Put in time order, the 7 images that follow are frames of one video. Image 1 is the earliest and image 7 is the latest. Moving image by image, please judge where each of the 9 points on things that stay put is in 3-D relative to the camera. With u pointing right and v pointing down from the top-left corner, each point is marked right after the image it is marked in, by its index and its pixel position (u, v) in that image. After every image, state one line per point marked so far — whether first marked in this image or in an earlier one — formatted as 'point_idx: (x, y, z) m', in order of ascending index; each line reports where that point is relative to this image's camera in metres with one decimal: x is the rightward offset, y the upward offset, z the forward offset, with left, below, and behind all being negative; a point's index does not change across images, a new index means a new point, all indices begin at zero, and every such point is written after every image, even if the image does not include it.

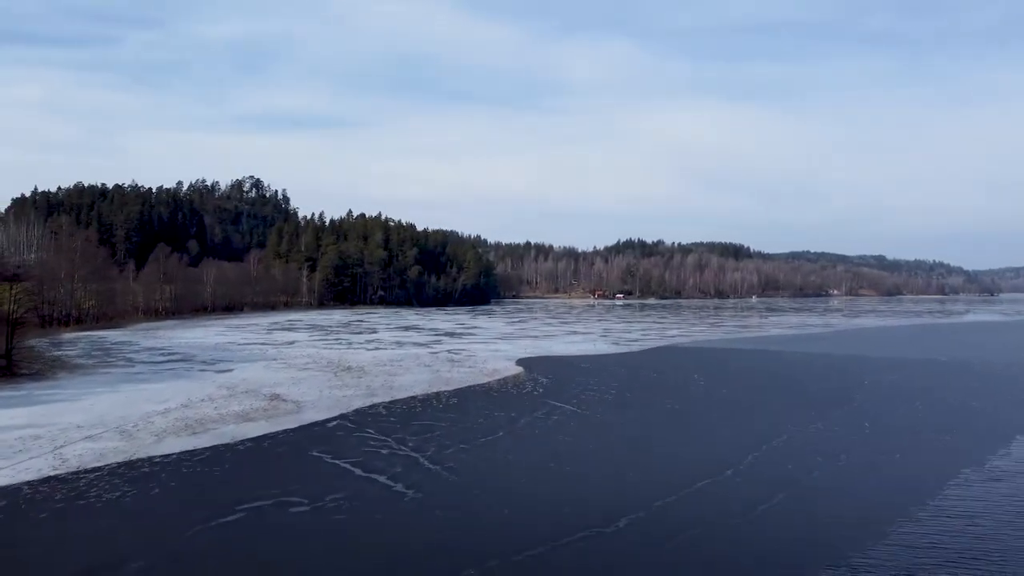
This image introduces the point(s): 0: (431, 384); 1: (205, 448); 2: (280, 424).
0: (-1.9, -2.3, +19.8) m
1: (-4.5, -2.3, +12.0) m
2: (-4.0, -2.3, +14.1) m
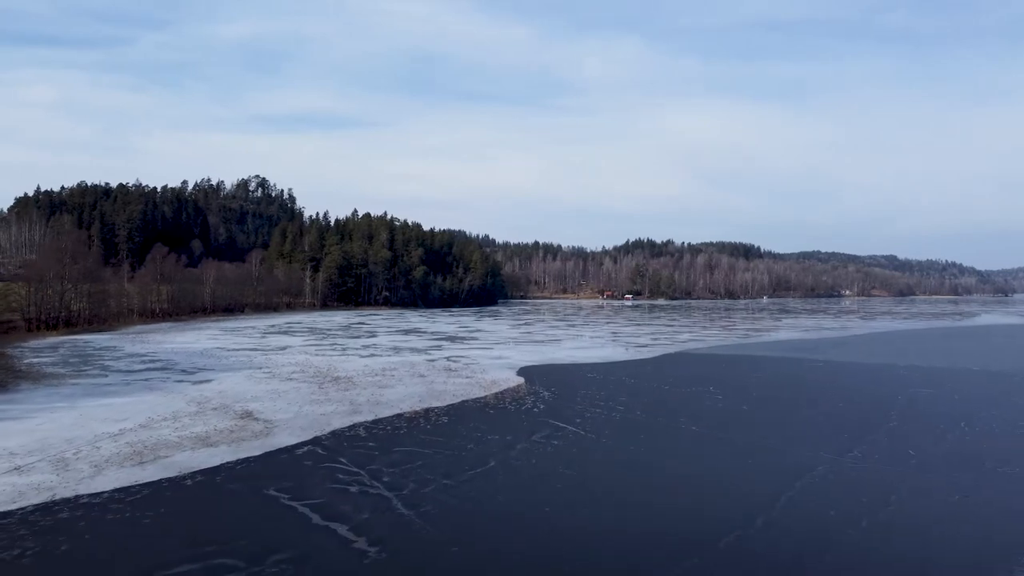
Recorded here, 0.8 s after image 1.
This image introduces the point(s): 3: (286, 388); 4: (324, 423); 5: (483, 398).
0: (-2.0, -2.4, +18.1) m
1: (-4.6, -2.4, +10.3) m
2: (-4.1, -2.4, +12.4) m
3: (-5.4, -2.4, +19.8) m
4: (-3.4, -2.4, +14.9) m
5: (-0.6, -2.4, +18.2) m
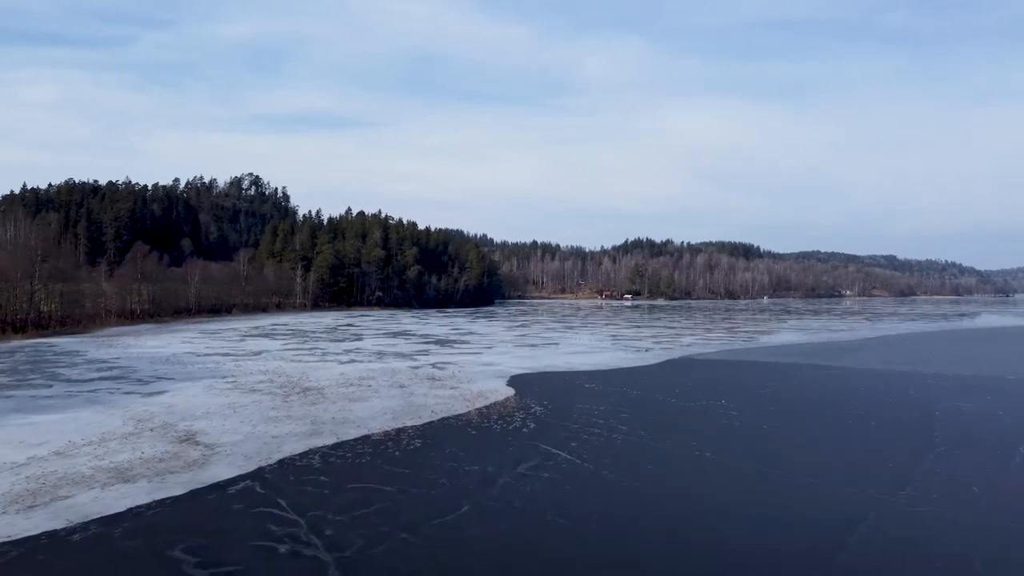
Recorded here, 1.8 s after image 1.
0: (-2.2, -2.5, +15.9) m
1: (-4.8, -2.5, +8.1) m
2: (-4.3, -2.5, +10.2) m
3: (-5.7, -2.4, +17.6) m
4: (-3.6, -2.5, +12.7) m
5: (-0.9, -2.5, +16.0) m
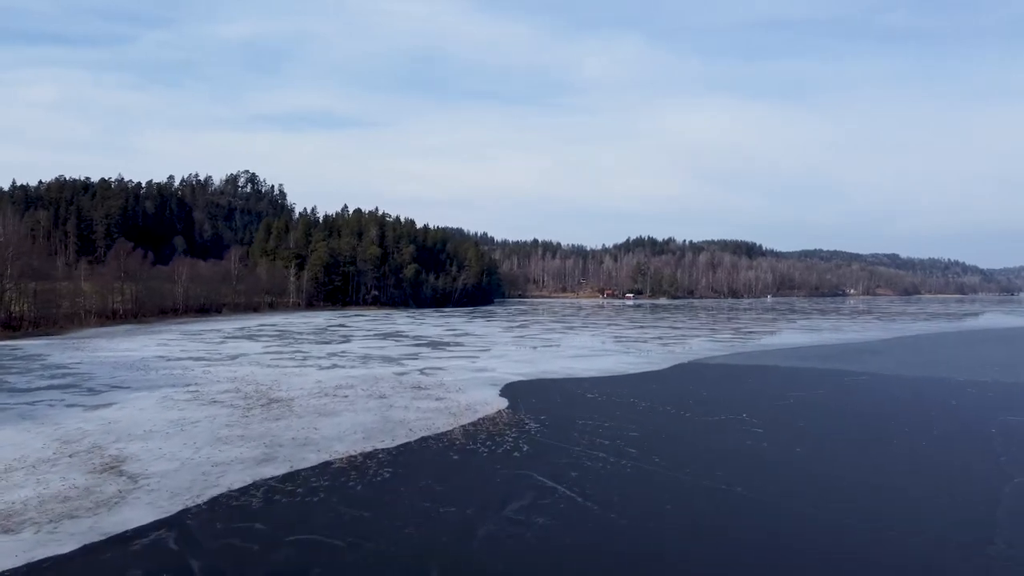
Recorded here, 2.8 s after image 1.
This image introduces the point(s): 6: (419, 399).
0: (-2.4, -2.4, +13.7) m
1: (-5.0, -2.4, +5.9) m
2: (-4.5, -2.5, +8.0) m
3: (-5.9, -2.4, +15.4) m
4: (-3.8, -2.4, +10.4) m
5: (-1.1, -2.4, +13.8) m
6: (-2.0, -2.4, +17.8) m
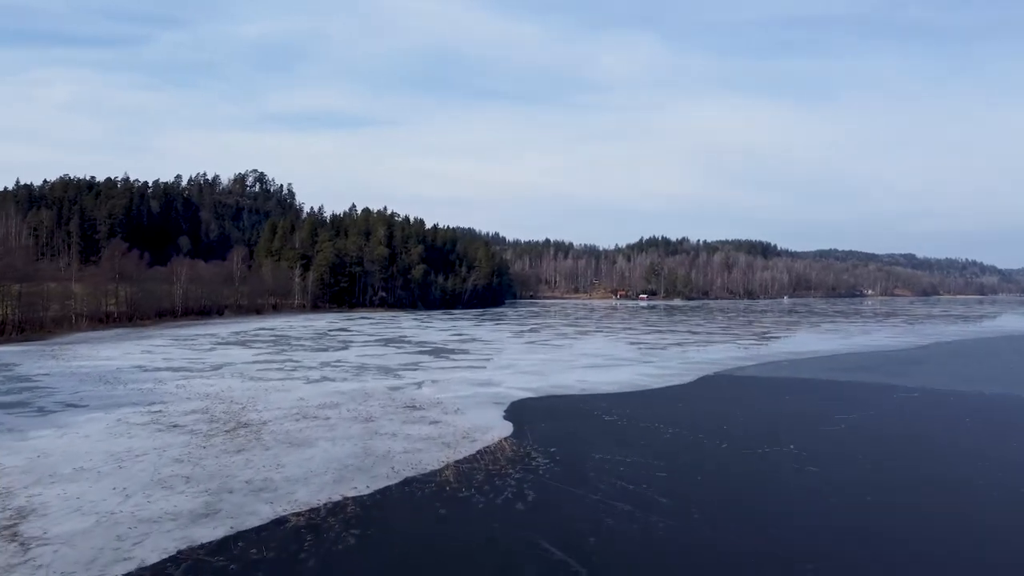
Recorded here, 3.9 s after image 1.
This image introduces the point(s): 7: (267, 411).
0: (-2.3, -2.6, +11.3) m
1: (-5.1, -2.6, +3.6) m
2: (-4.5, -2.6, +5.7) m
3: (-5.8, -2.5, +13.1) m
4: (-3.8, -2.6, +8.1) m
5: (-1.0, -2.6, +11.4) m
6: (-1.9, -2.5, +15.5) m
7: (-5.0, -2.5, +16.9) m
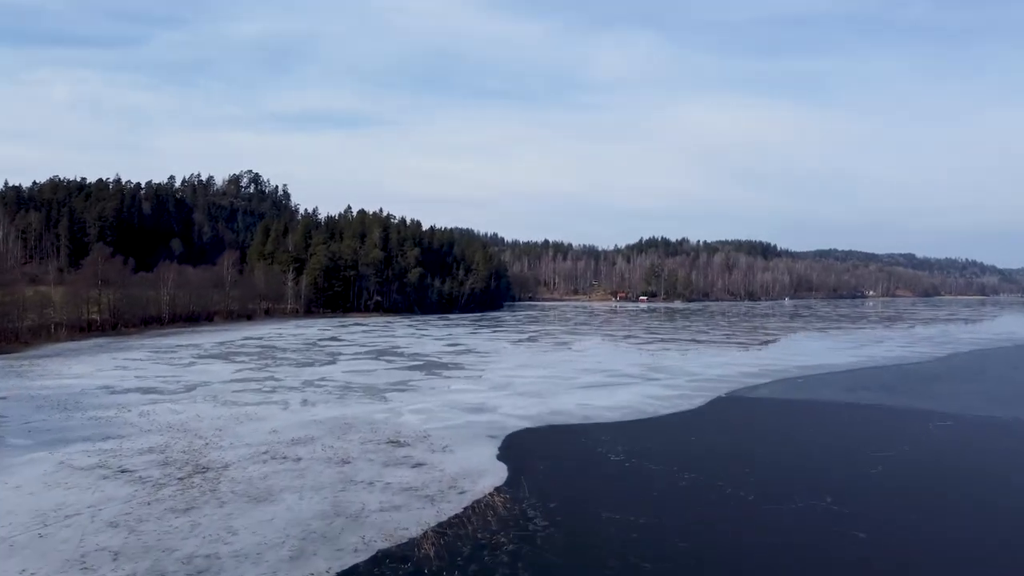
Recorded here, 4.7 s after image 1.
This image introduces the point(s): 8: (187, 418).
0: (-2.4, -3.0, +9.5) m
1: (-5.1, -3.0, +1.8) m
2: (-4.6, -3.0, +3.9) m
3: (-5.9, -3.0, +11.3) m
4: (-3.9, -3.0, +6.3) m
5: (-1.1, -3.0, +9.6) m
6: (-2.0, -2.9, +13.7) m
7: (-5.1, -2.9, +15.1) m
8: (-7.4, -2.9, +19.0) m
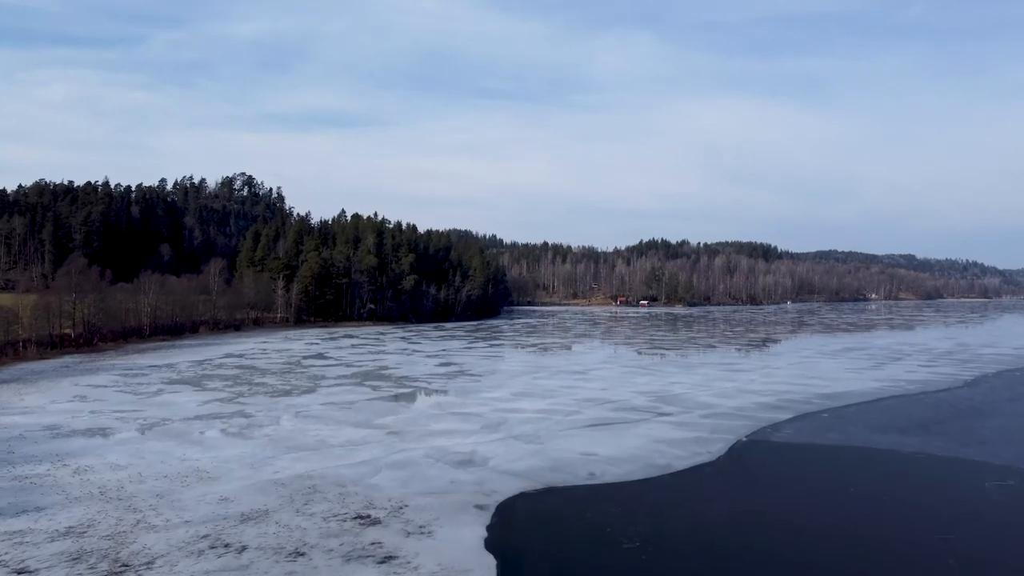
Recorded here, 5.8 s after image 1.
0: (-2.6, -3.7, +7.0) m
1: (-5.3, -3.7, -0.8) m
2: (-4.7, -3.8, +1.3) m
3: (-6.0, -3.7, +8.7) m
4: (-4.0, -3.7, +3.7) m
5: (-1.2, -3.7, +7.0) m
6: (-2.1, -3.7, +11.1) m
7: (-5.2, -3.7, +12.6) m
8: (-7.5, -3.7, +16.4) m
